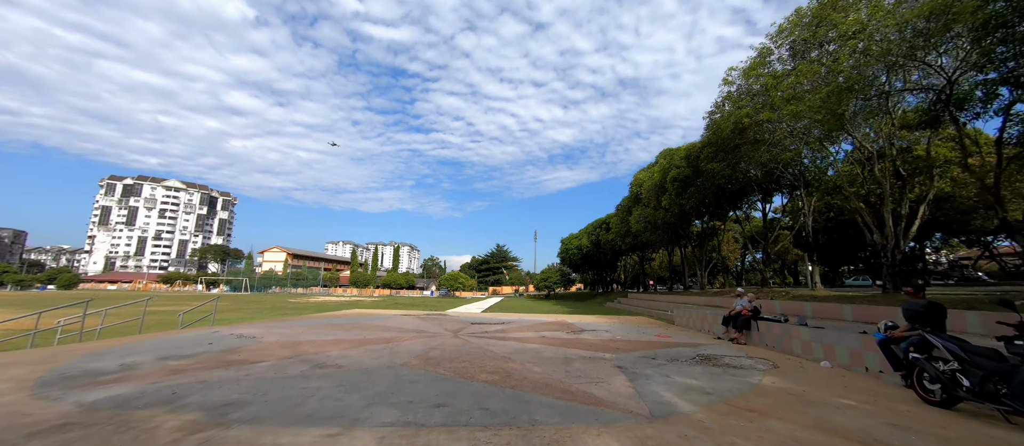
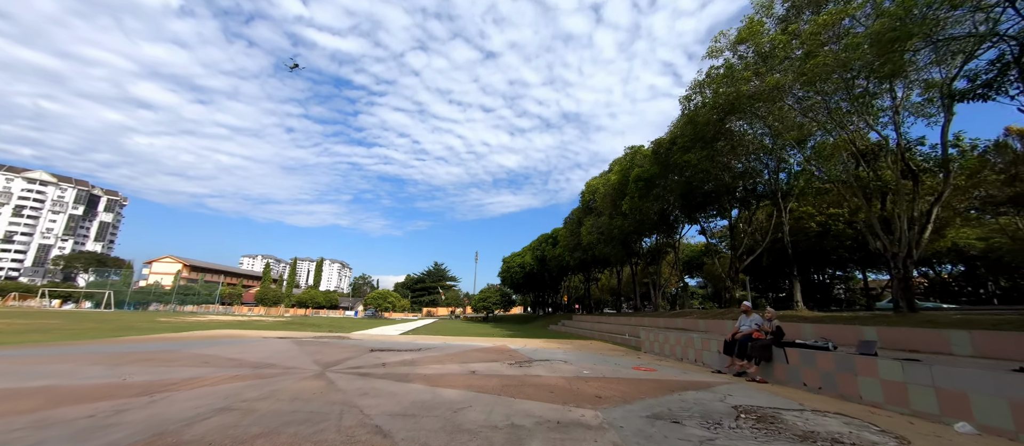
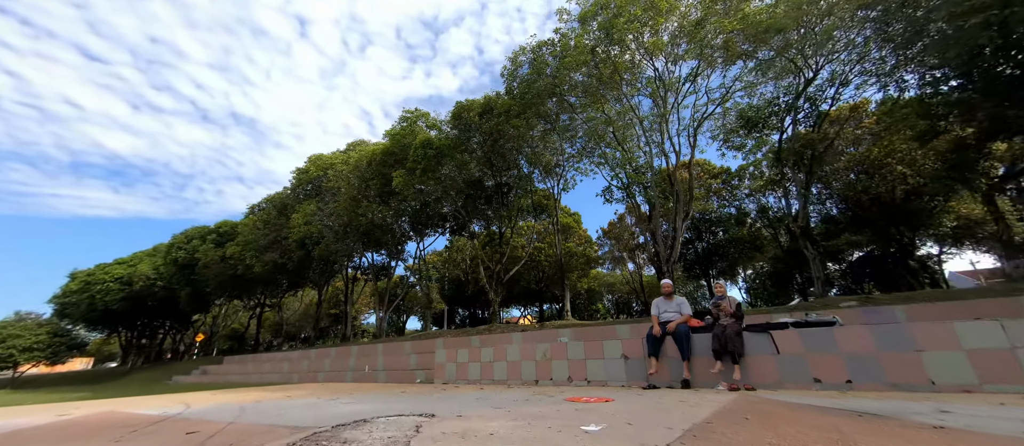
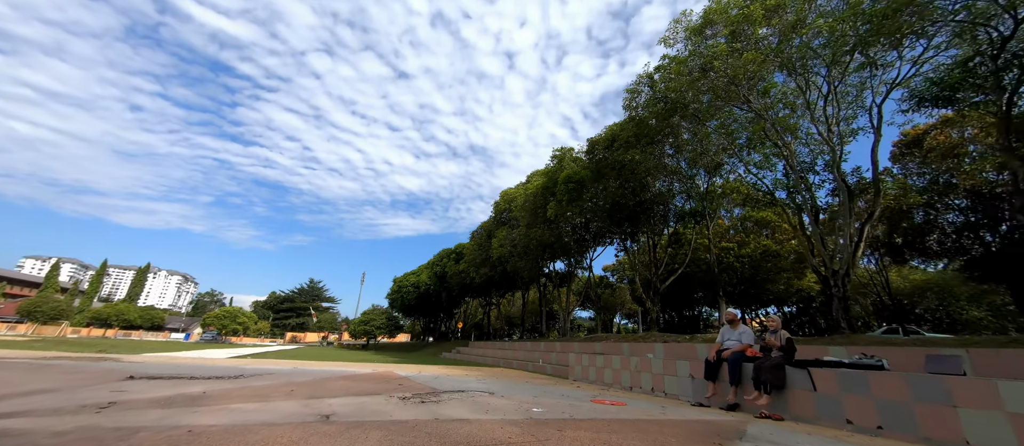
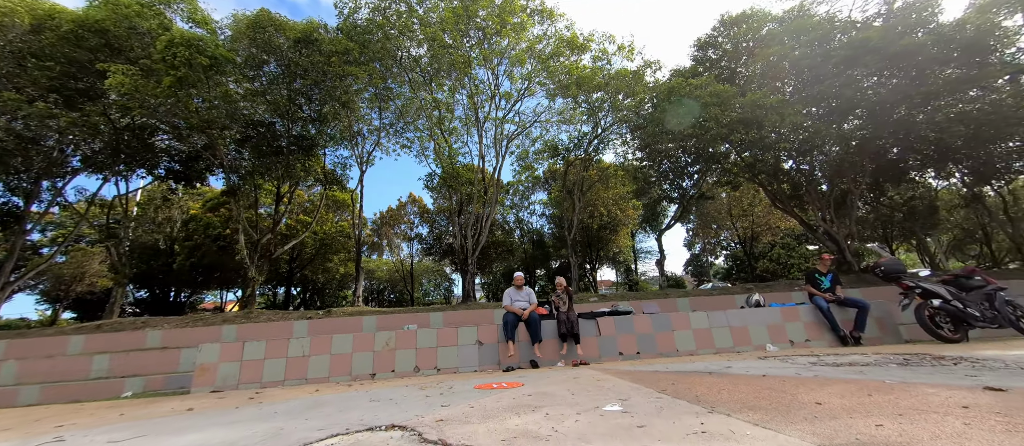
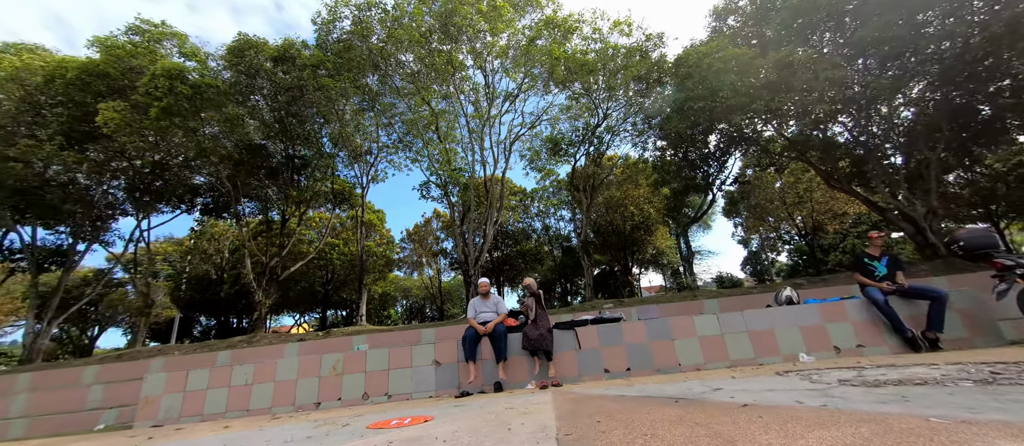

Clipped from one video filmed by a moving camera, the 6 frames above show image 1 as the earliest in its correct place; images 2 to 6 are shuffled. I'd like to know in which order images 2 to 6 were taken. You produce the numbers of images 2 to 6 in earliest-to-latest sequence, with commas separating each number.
2, 4, 3, 5, 6
